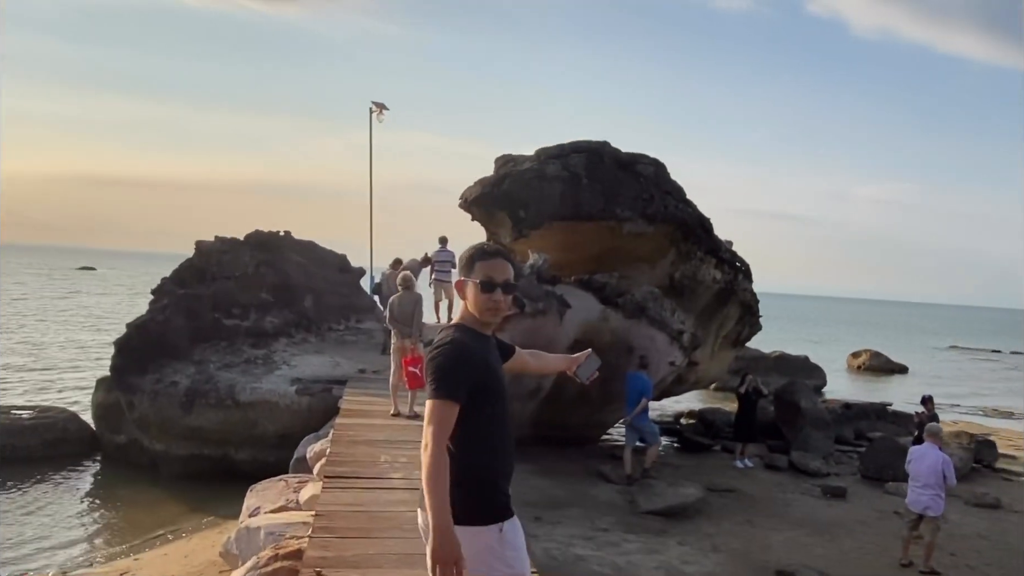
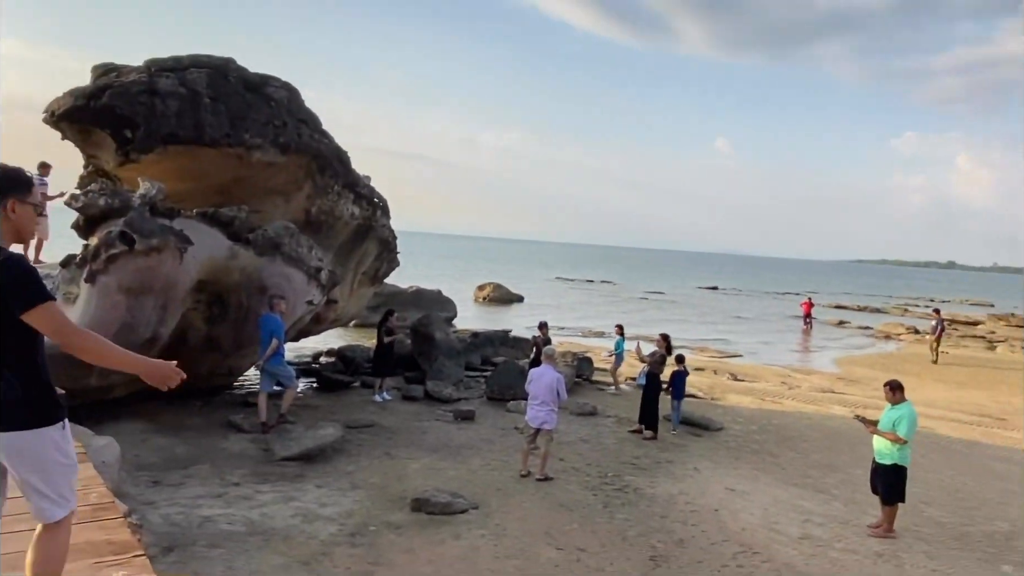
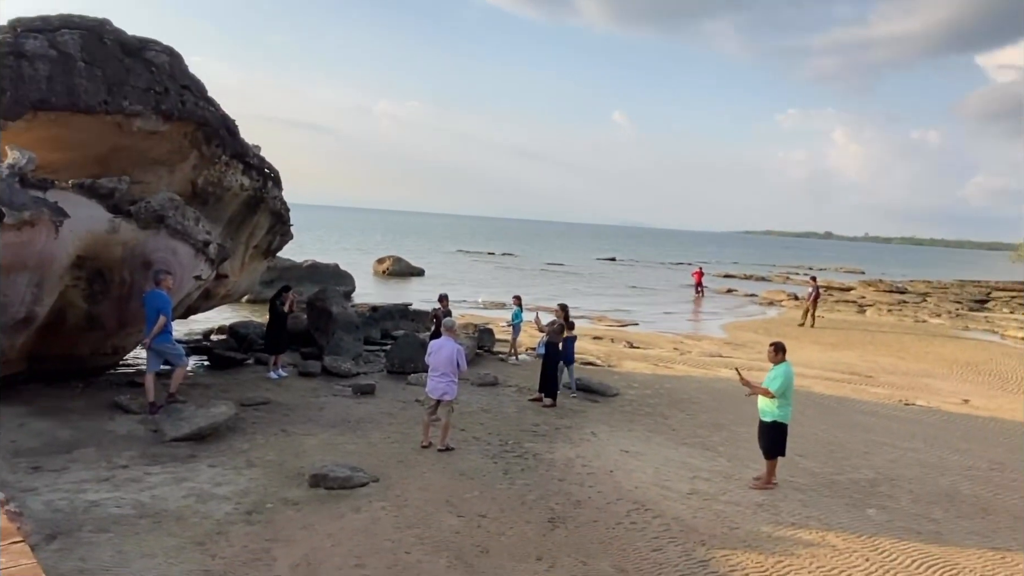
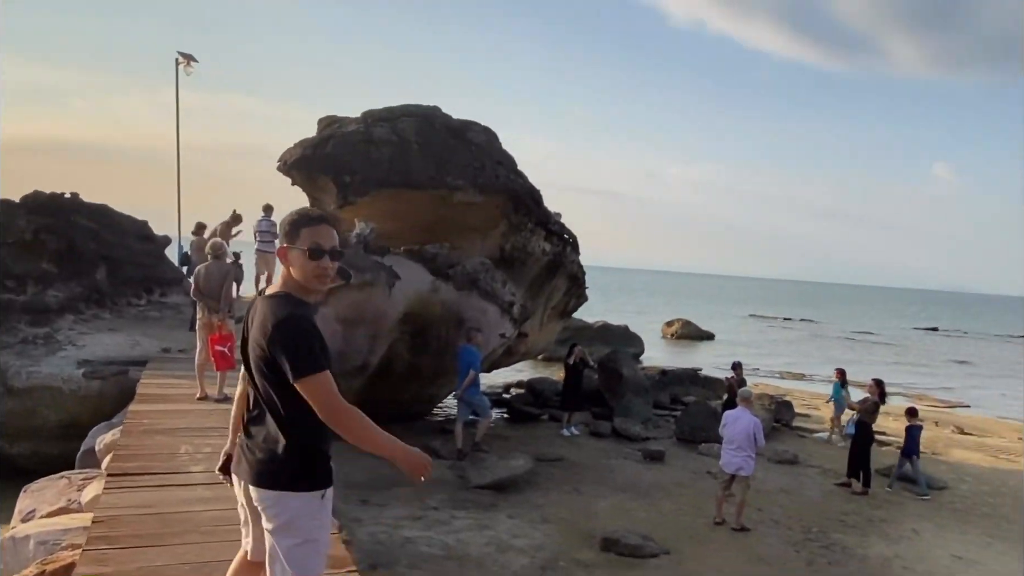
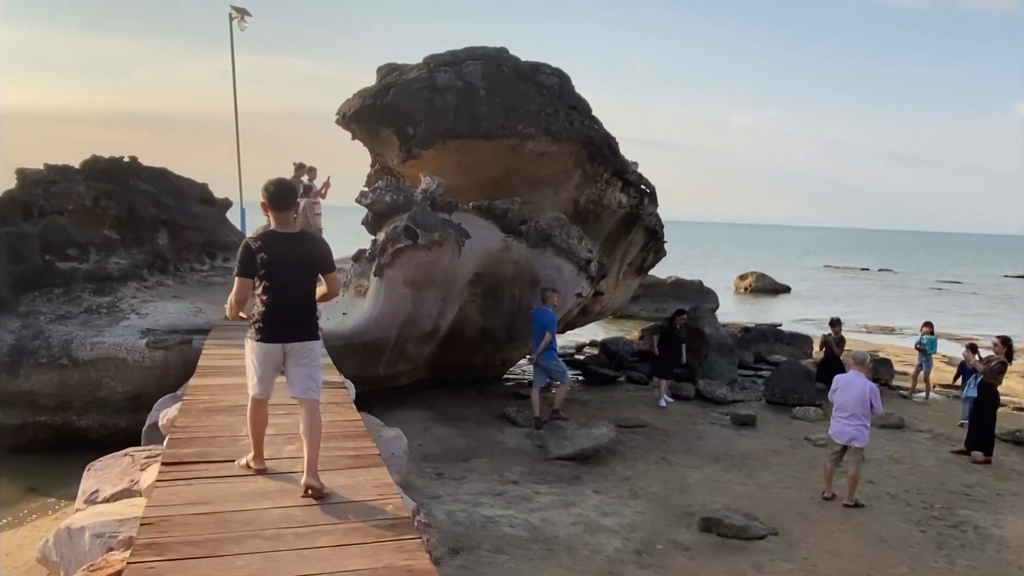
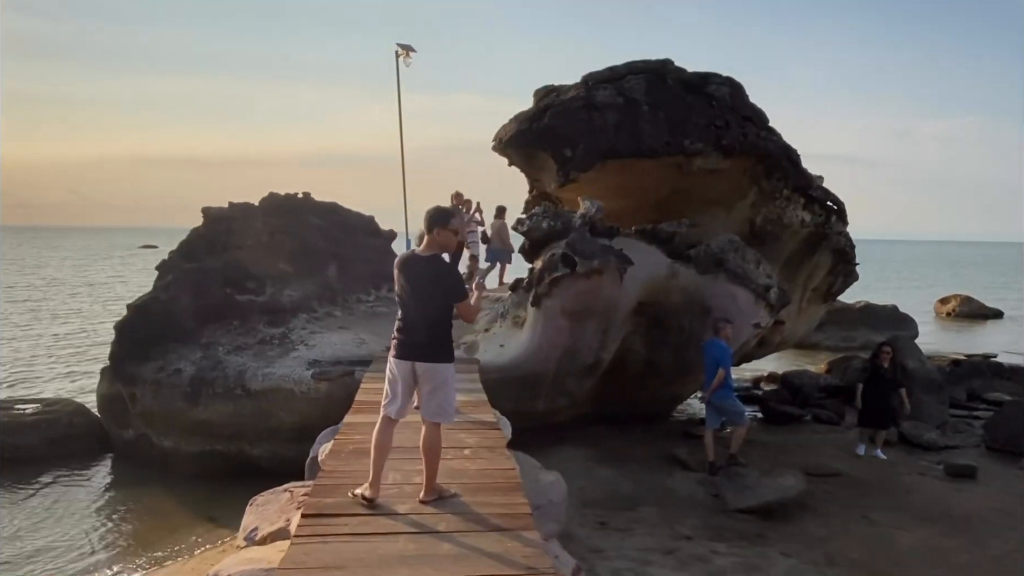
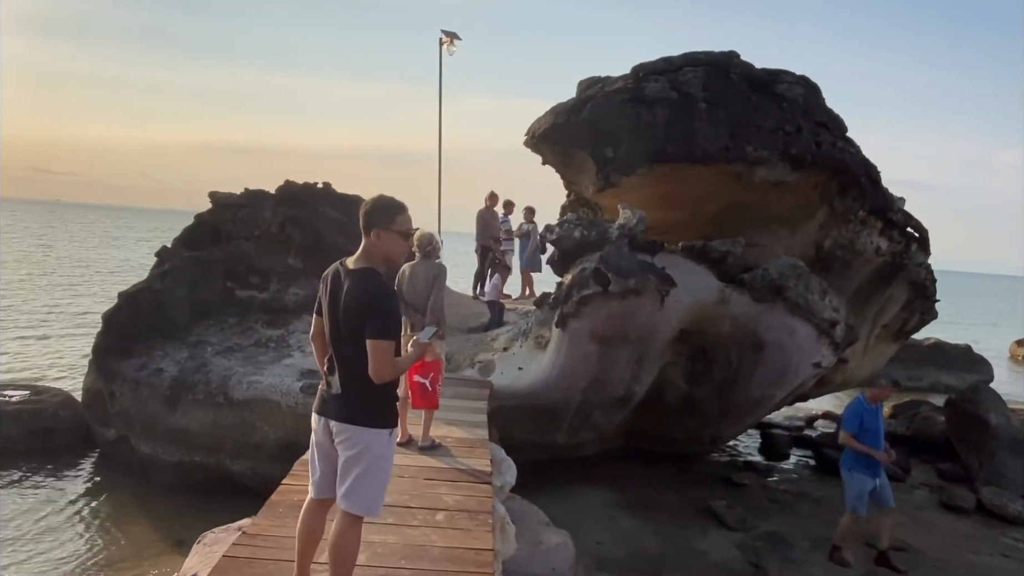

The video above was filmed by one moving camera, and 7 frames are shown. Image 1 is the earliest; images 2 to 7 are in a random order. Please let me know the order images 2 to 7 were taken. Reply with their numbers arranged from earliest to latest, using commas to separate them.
4, 2, 3, 5, 6, 7
